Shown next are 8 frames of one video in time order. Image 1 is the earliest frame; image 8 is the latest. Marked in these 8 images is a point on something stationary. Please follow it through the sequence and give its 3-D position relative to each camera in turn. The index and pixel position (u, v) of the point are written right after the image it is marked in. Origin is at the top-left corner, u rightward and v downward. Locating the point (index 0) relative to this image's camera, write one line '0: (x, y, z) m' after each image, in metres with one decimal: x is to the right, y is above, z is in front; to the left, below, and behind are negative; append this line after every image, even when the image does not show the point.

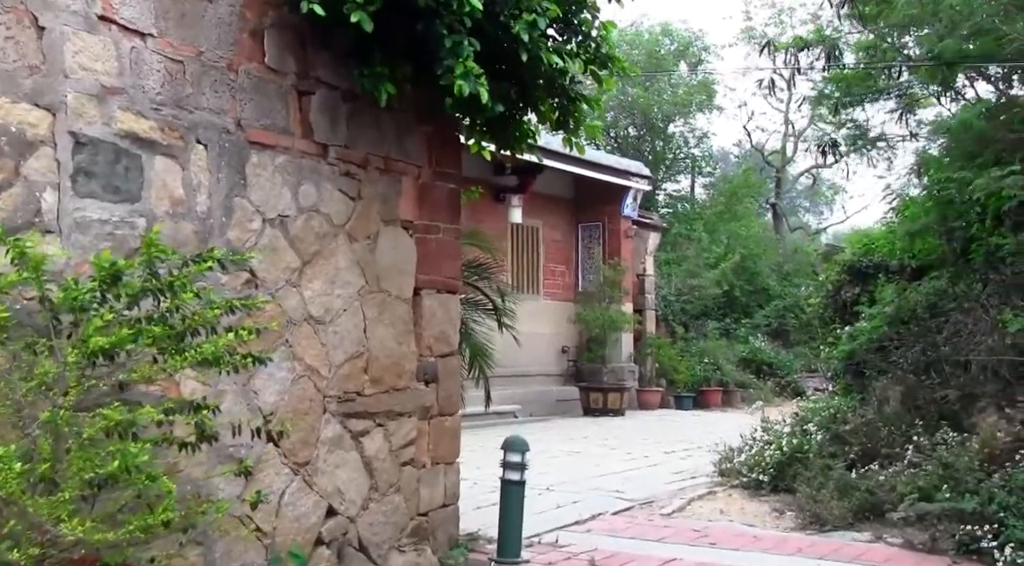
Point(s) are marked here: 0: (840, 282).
0: (+2.6, 0.0, +9.4) m
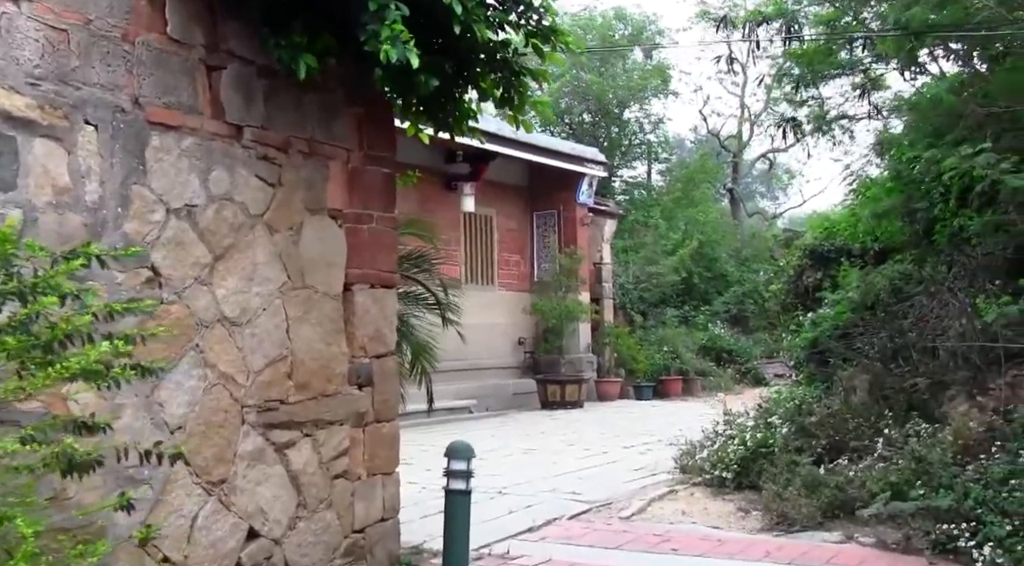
0: (+2.2, +0.1, +9.1) m
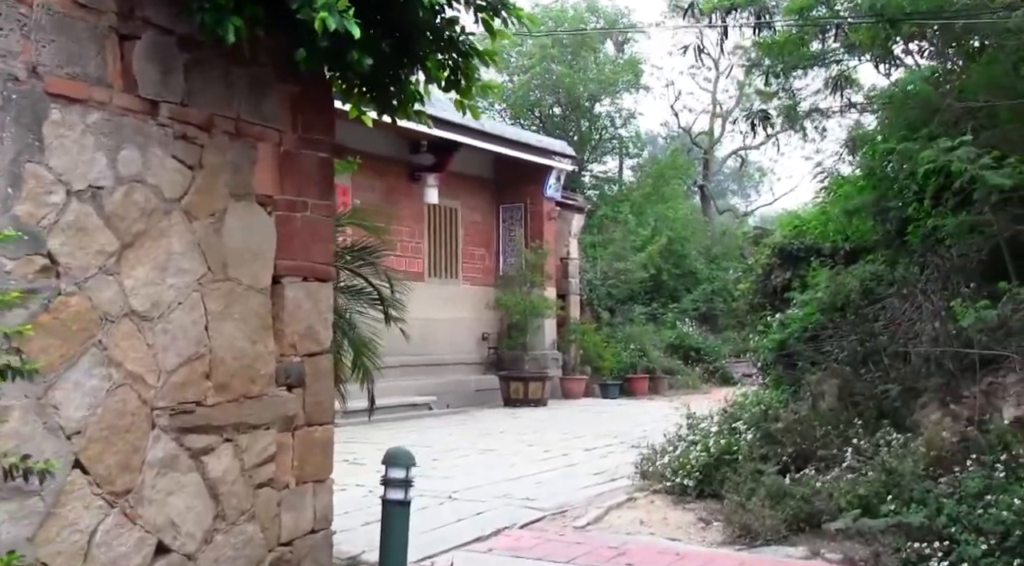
0: (+1.9, +0.1, +8.8) m
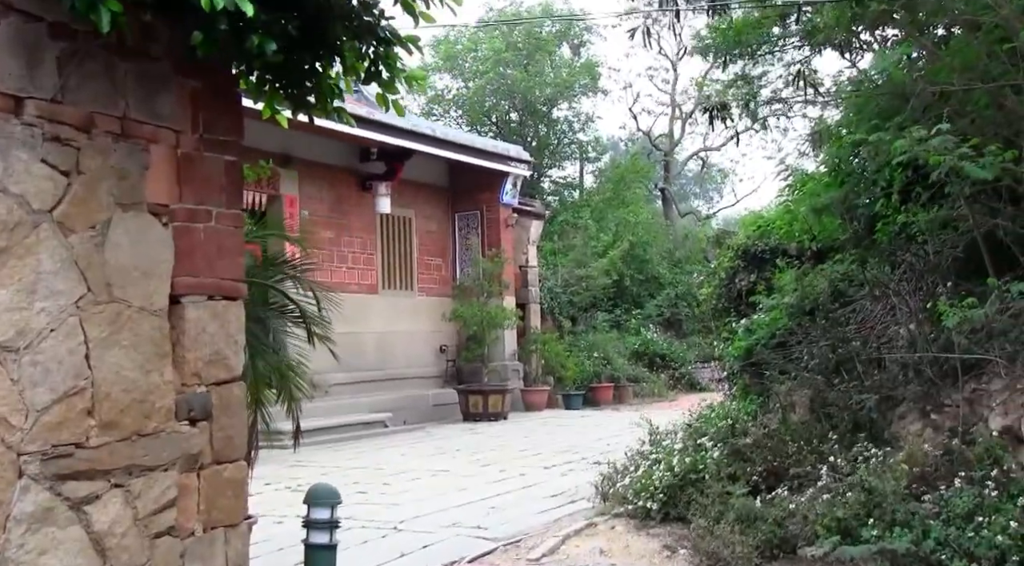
0: (+1.6, +0.1, +8.3) m
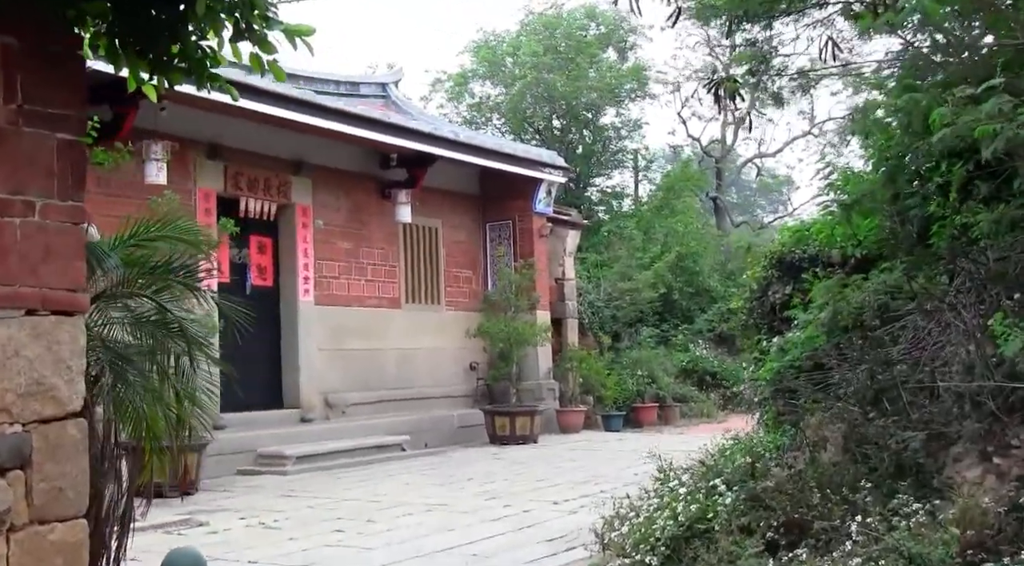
0: (+1.6, 0.0, +7.3) m
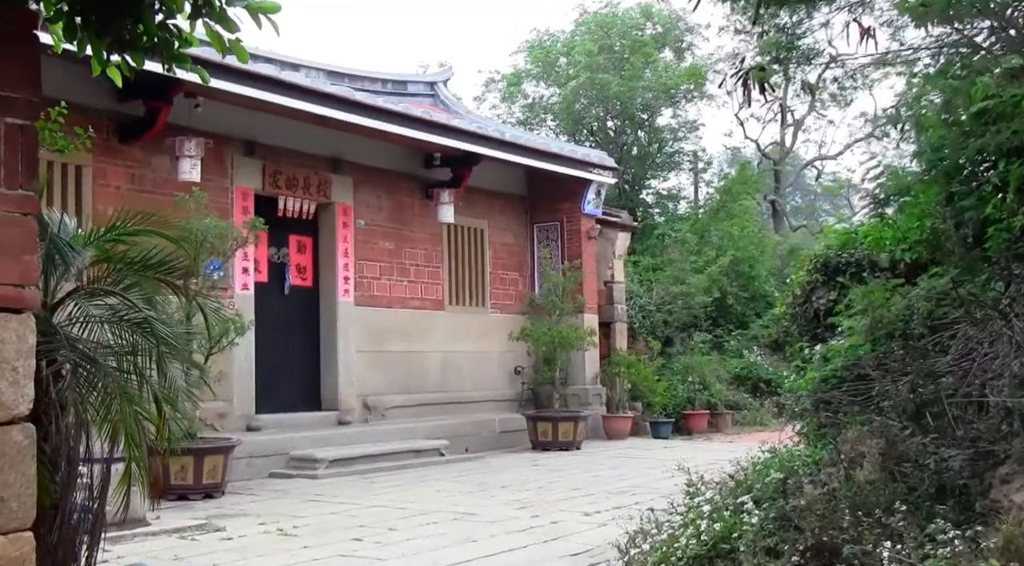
0: (+1.8, 0.0, +7.0) m
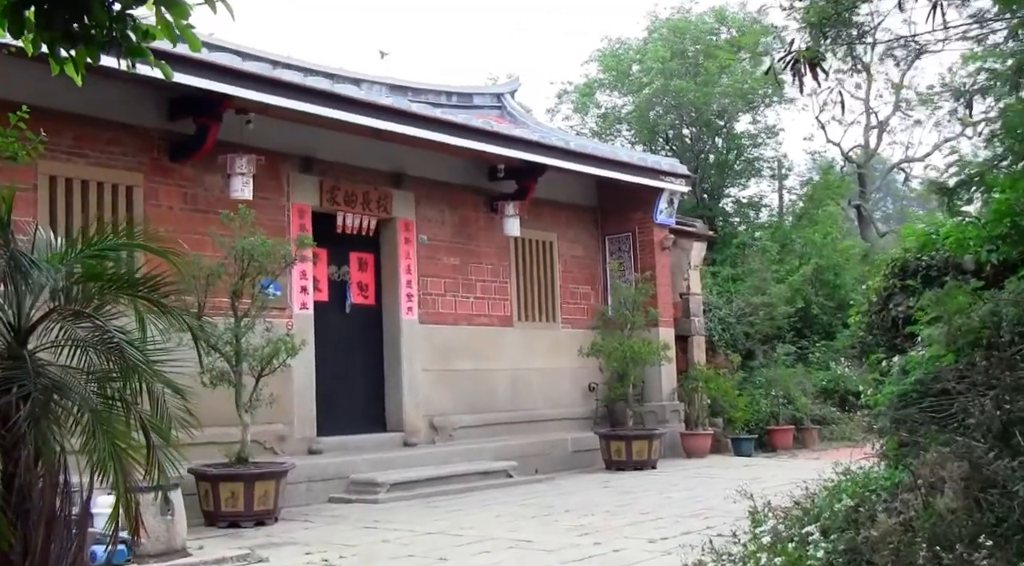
0: (+2.1, 0.0, +6.4) m
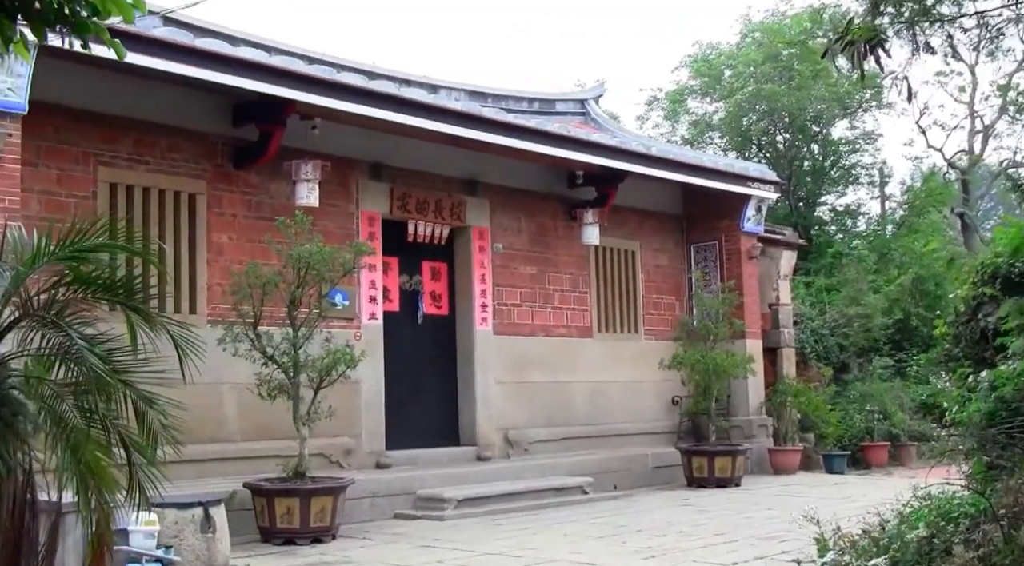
0: (+2.4, -0.1, +5.9) m
